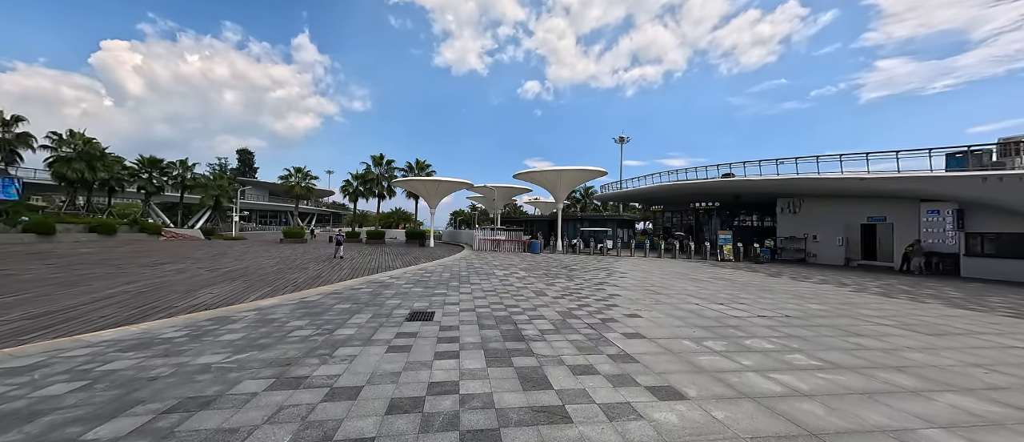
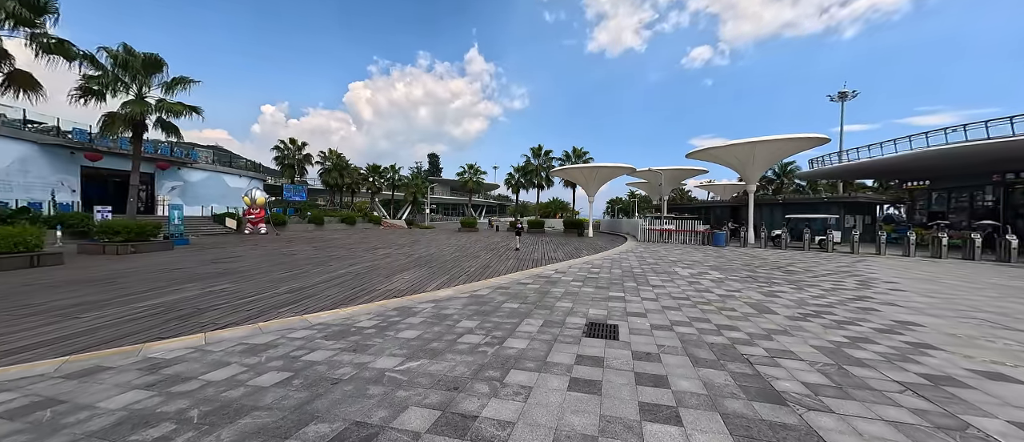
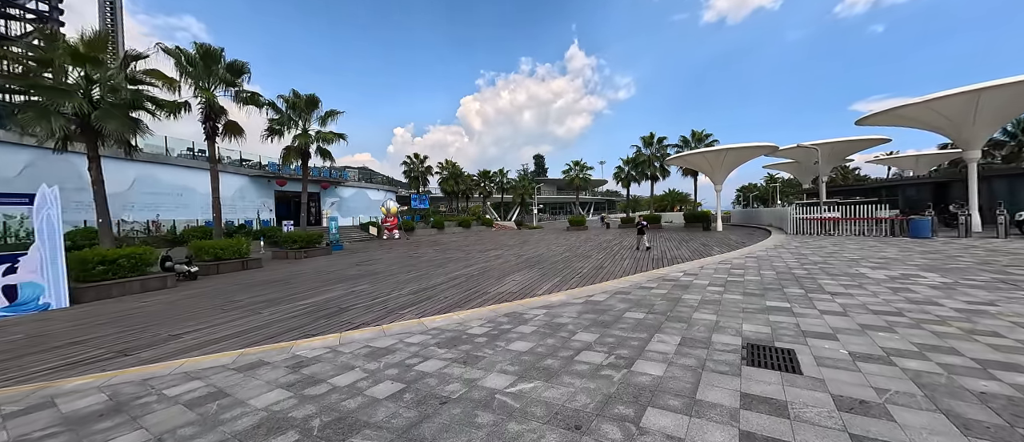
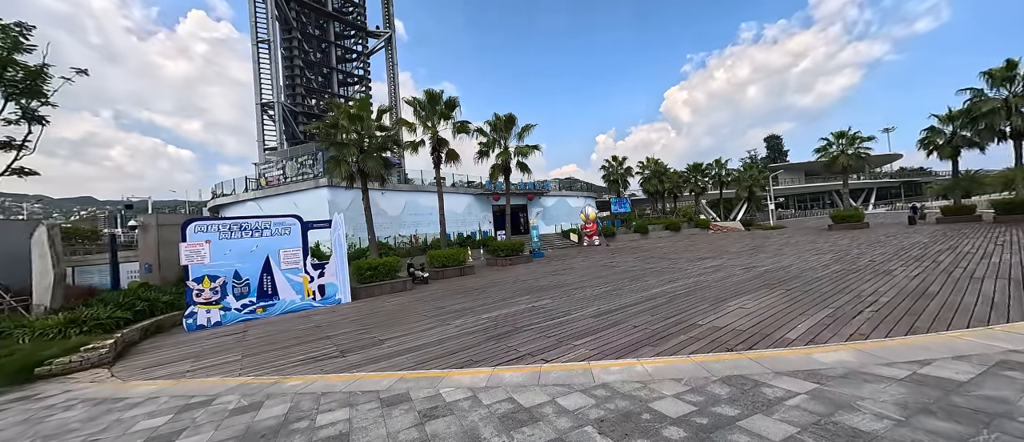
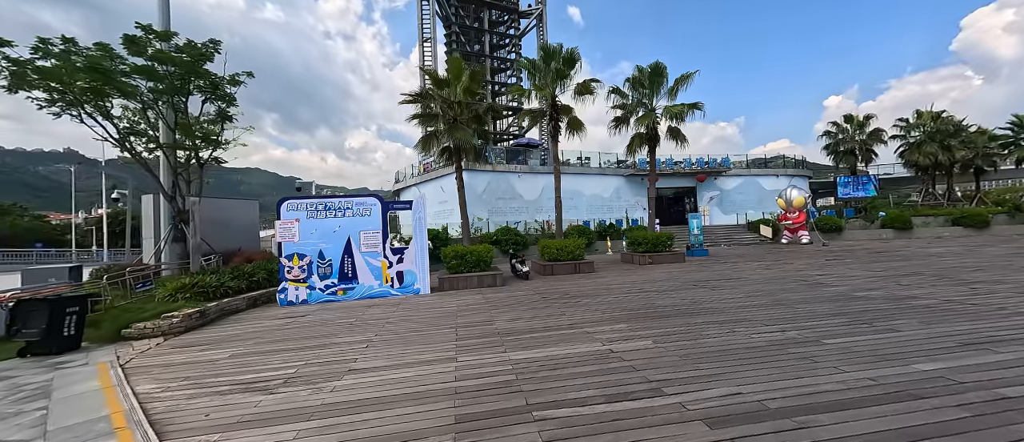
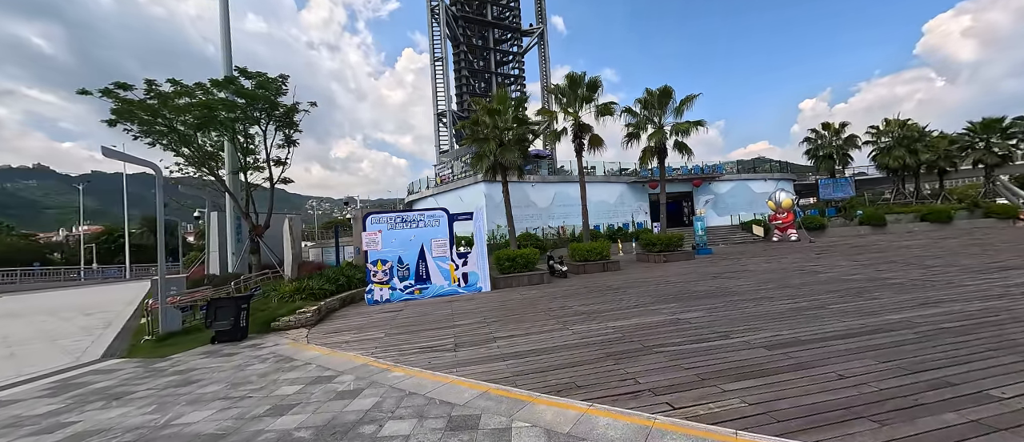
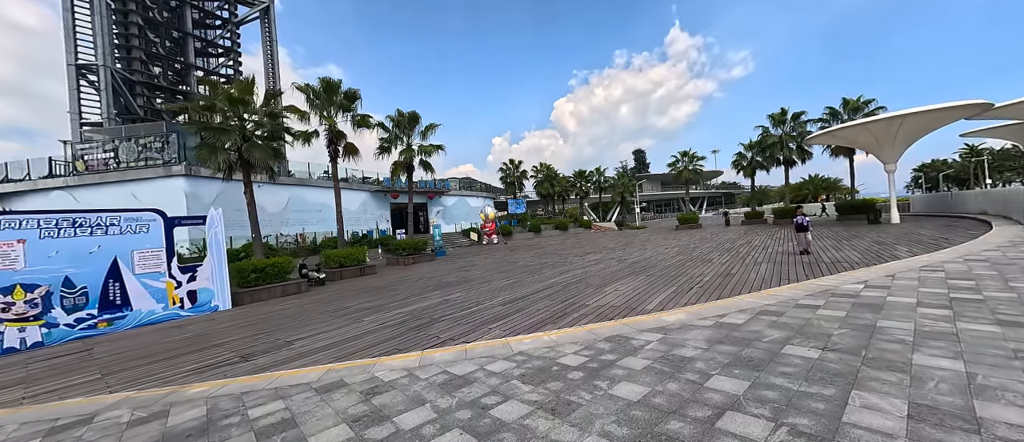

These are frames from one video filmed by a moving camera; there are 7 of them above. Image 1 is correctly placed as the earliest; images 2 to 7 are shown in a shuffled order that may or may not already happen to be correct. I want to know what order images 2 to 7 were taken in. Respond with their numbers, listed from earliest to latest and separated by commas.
2, 3, 7, 4, 6, 5
